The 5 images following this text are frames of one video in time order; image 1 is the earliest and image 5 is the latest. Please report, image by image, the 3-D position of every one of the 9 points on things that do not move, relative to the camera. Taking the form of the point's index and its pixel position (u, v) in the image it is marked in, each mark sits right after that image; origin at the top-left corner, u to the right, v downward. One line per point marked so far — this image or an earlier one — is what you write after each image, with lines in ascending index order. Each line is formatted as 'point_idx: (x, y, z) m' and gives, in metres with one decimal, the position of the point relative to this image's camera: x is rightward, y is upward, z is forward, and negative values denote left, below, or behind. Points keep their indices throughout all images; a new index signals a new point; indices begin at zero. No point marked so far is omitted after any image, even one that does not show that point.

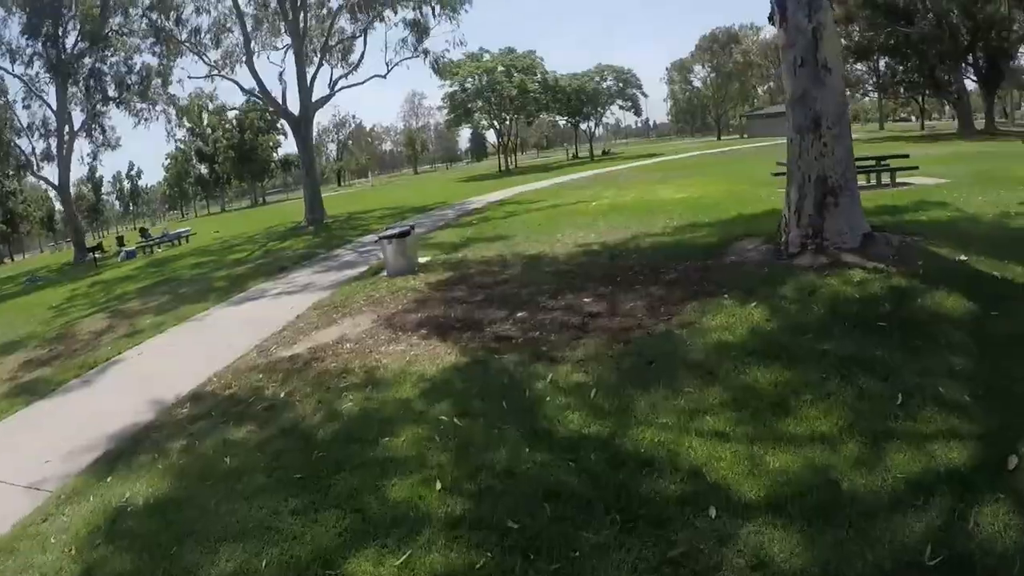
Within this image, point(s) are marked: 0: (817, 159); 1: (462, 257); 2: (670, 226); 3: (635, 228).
0: (+3.7, +1.5, +7.9) m
1: (-1.0, +0.8, +13.2) m
2: (+3.0, +1.2, +12.6) m
3: (+2.4, +1.3, +13.0) m
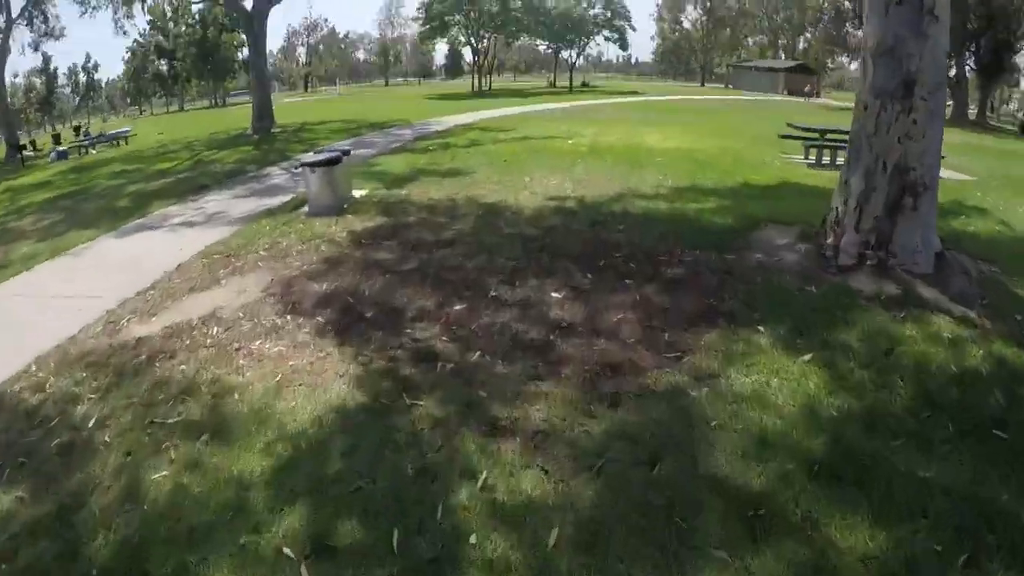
0: (+3.3, +1.3, +5.5) m
1: (-1.7, +1.5, +10.6) m
2: (+2.4, +1.6, +10.1) m
3: (+1.8, +1.7, +10.5) m
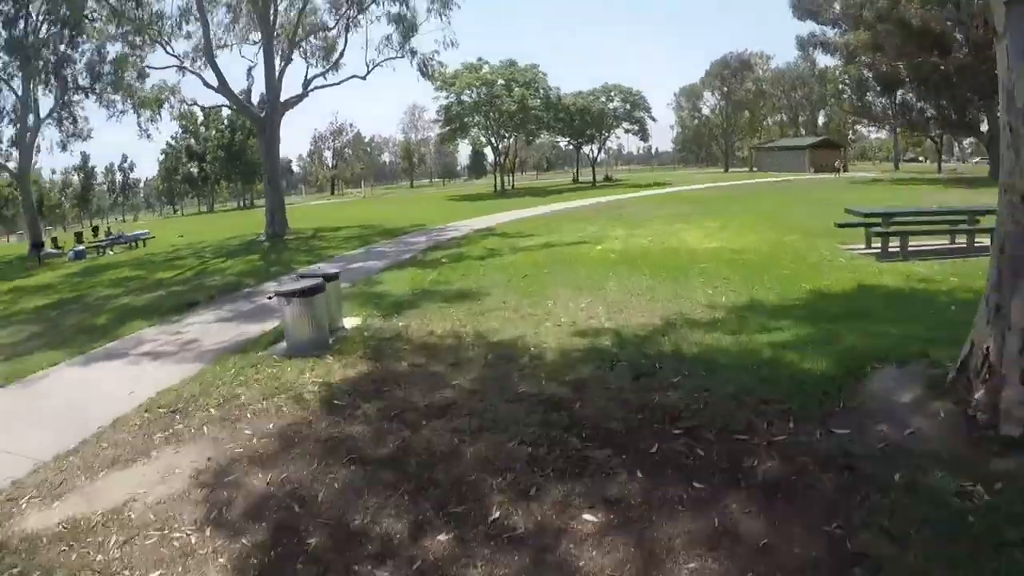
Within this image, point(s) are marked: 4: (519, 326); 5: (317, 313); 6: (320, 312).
0: (+3.3, +0.1, +3.7) m
1: (-1.5, -0.5, +8.9) m
2: (+2.5, -0.2, +8.3) m
3: (+2.0, -0.2, +8.8) m
4: (+0.1, -0.5, +8.2) m
5: (-2.6, -0.3, +8.7) m
6: (-2.6, -0.3, +8.8) m
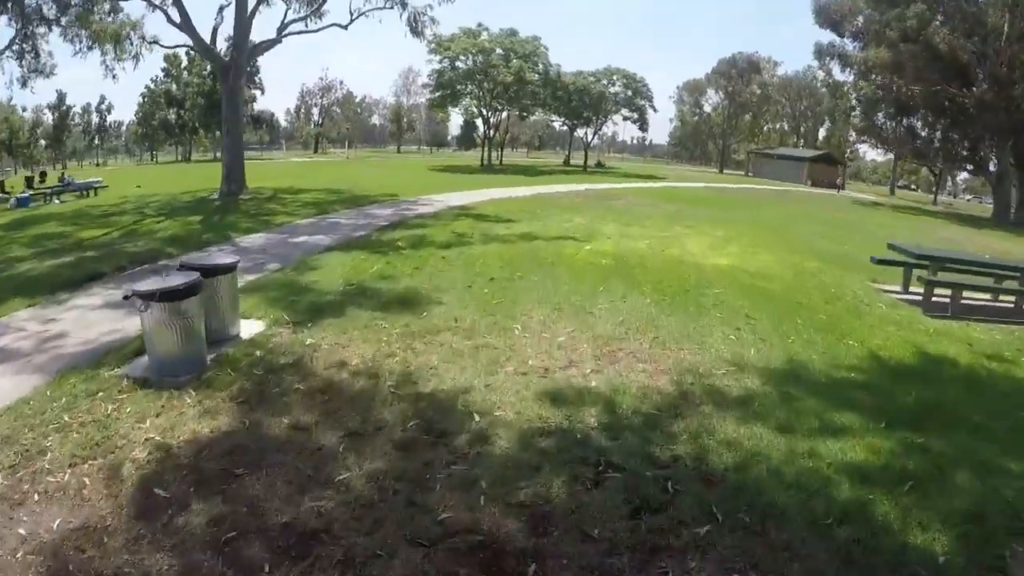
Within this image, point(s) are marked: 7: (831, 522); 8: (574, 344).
0: (+3.0, -0.6, +1.4) m
1: (-2.0, -0.6, +6.5) m
2: (+2.1, -0.7, +6.0) m
3: (+1.5, -0.5, +6.4) m
4: (-0.4, -0.7, +5.8) m
5: (-3.1, -0.3, +6.3) m
6: (-3.1, -0.3, +6.3) m
7: (+1.7, -1.3, +3.4) m
8: (+0.6, -0.5, +6.3) m
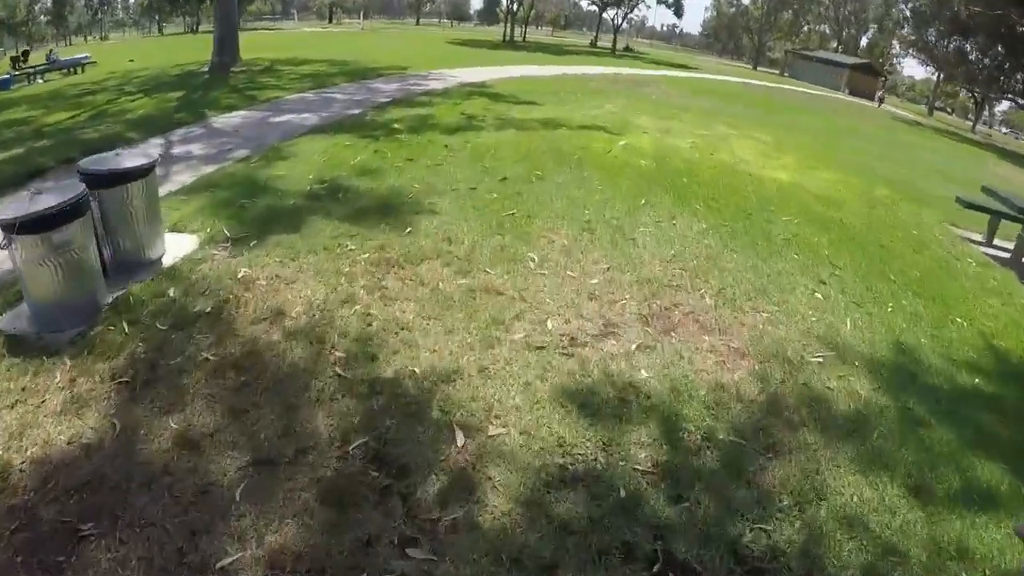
0: (+2.9, -1.0, -0.5) m
1: (-1.9, 0.0, +4.7) m
2: (+2.1, -0.2, +4.1) m
3: (+1.6, 0.0, +4.5) m
4: (-0.4, -0.2, +4.0) m
5: (-3.0, +0.3, +4.5) m
6: (-3.0, +0.3, +4.5) m
7: (+1.7, -1.3, +1.7) m
8: (+0.7, 0.0, +4.4) m
